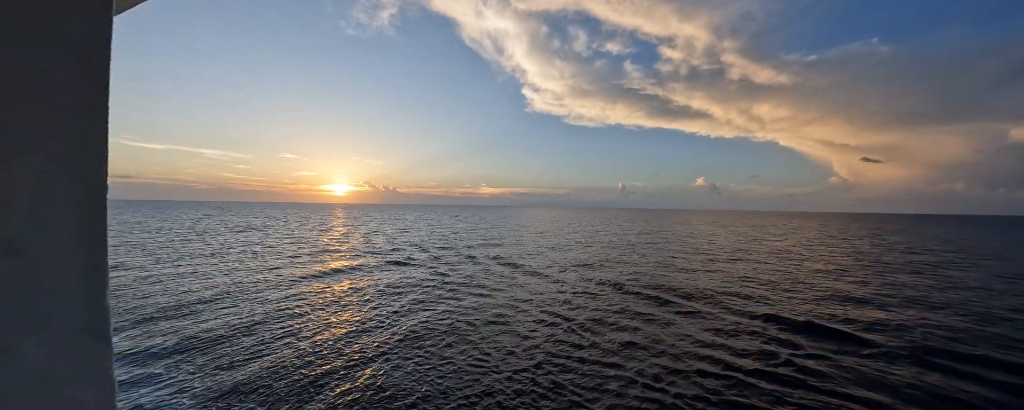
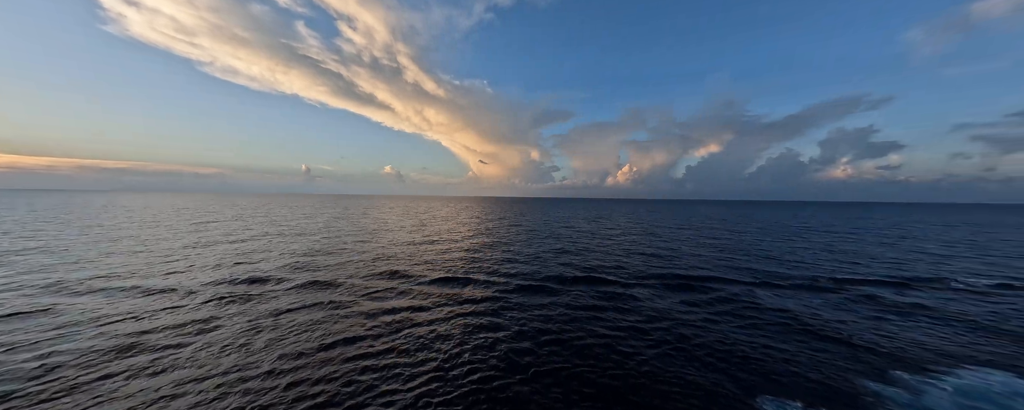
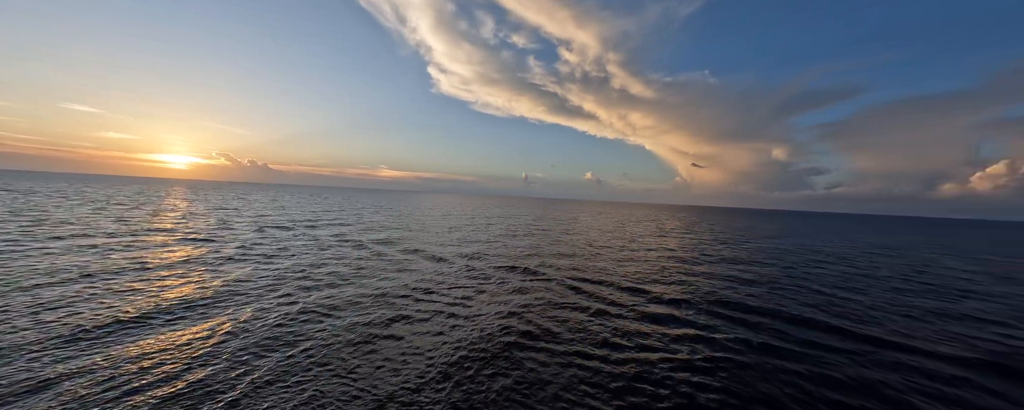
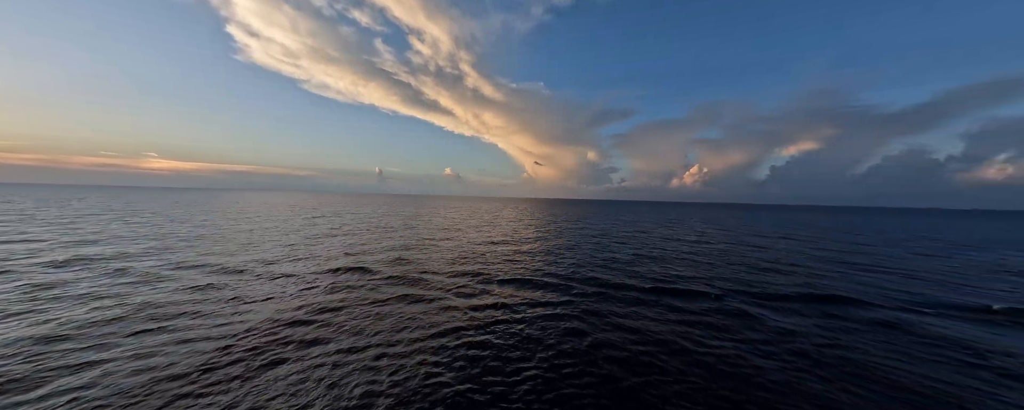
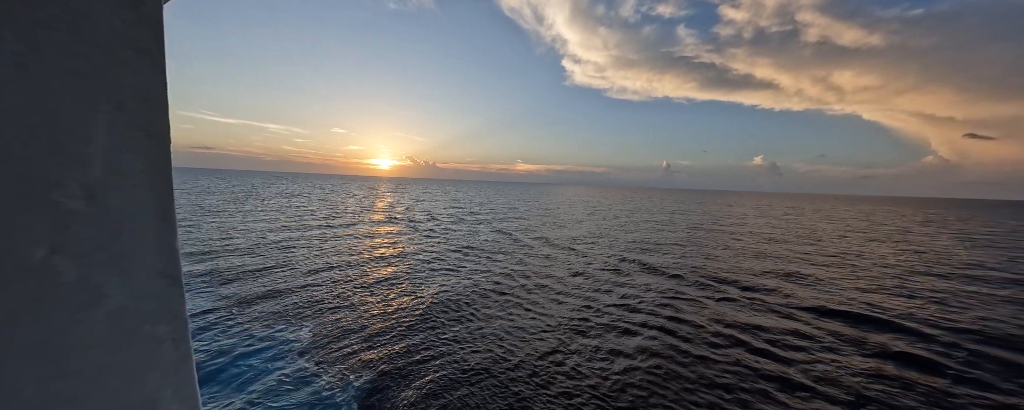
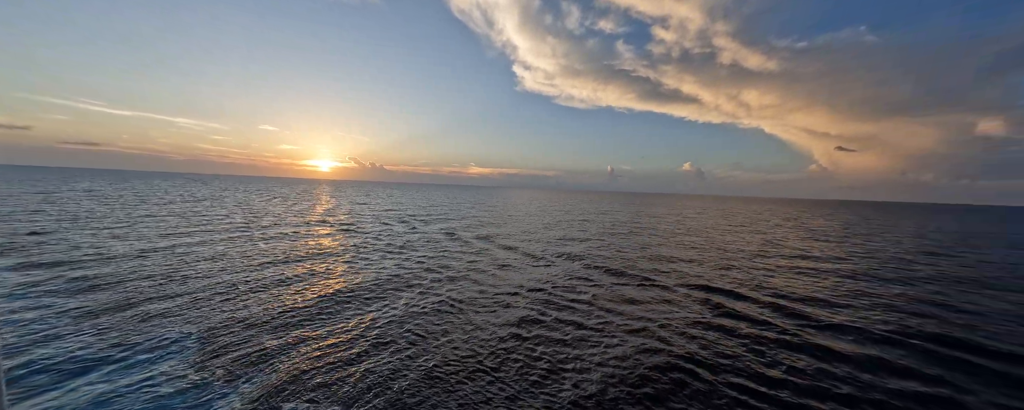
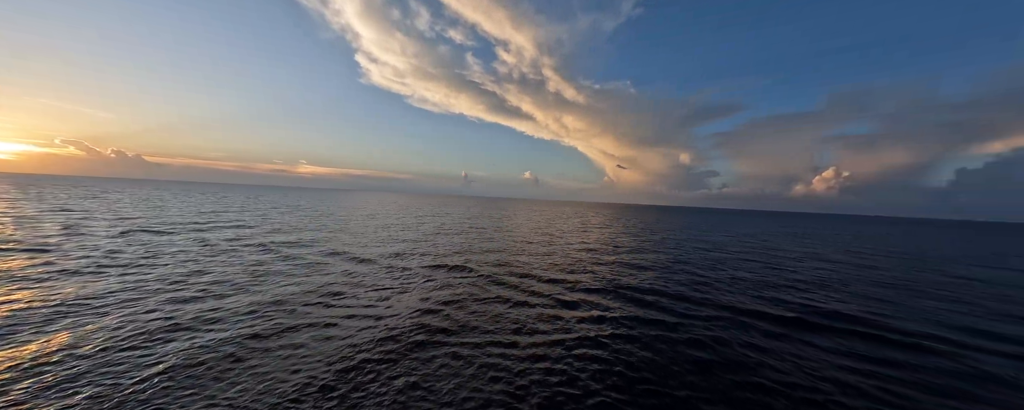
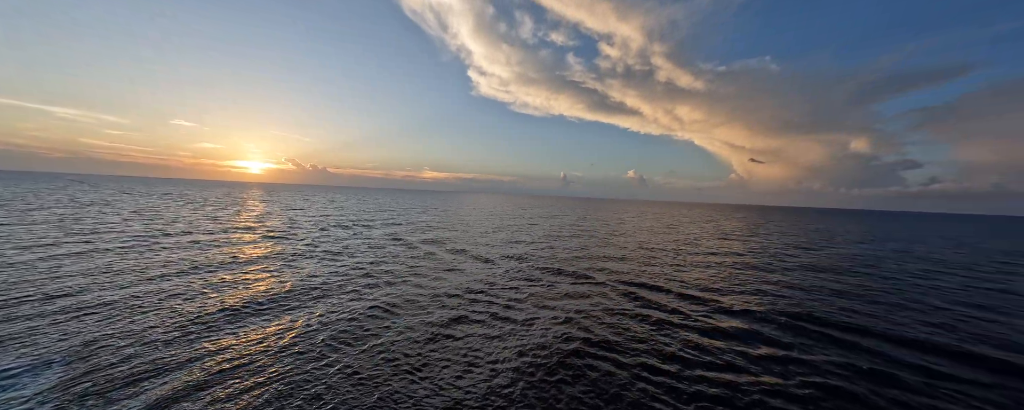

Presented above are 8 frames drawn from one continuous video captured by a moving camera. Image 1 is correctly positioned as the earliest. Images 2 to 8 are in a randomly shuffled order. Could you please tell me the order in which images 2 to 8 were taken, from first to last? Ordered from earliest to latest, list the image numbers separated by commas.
5, 6, 8, 3, 7, 4, 2
